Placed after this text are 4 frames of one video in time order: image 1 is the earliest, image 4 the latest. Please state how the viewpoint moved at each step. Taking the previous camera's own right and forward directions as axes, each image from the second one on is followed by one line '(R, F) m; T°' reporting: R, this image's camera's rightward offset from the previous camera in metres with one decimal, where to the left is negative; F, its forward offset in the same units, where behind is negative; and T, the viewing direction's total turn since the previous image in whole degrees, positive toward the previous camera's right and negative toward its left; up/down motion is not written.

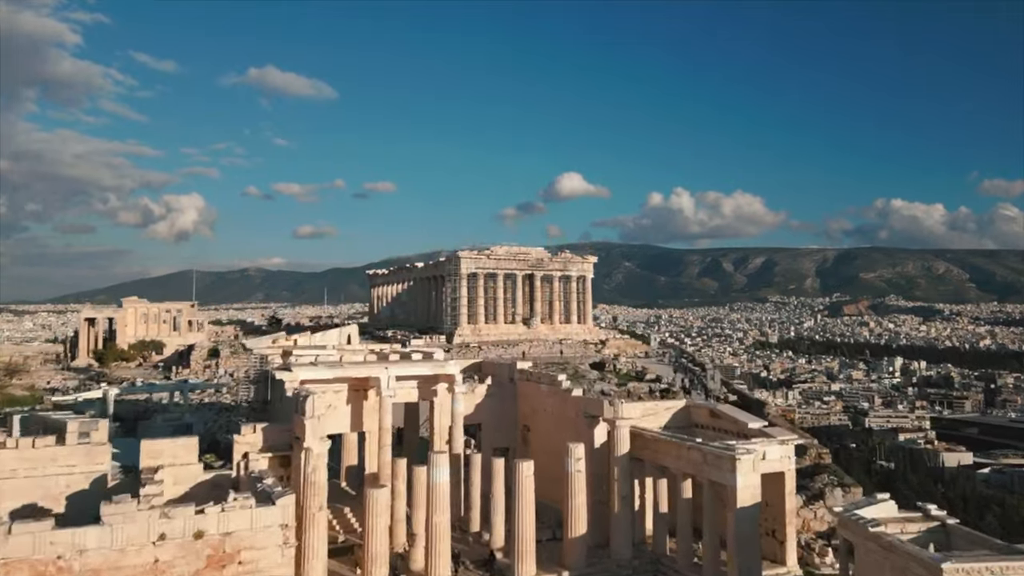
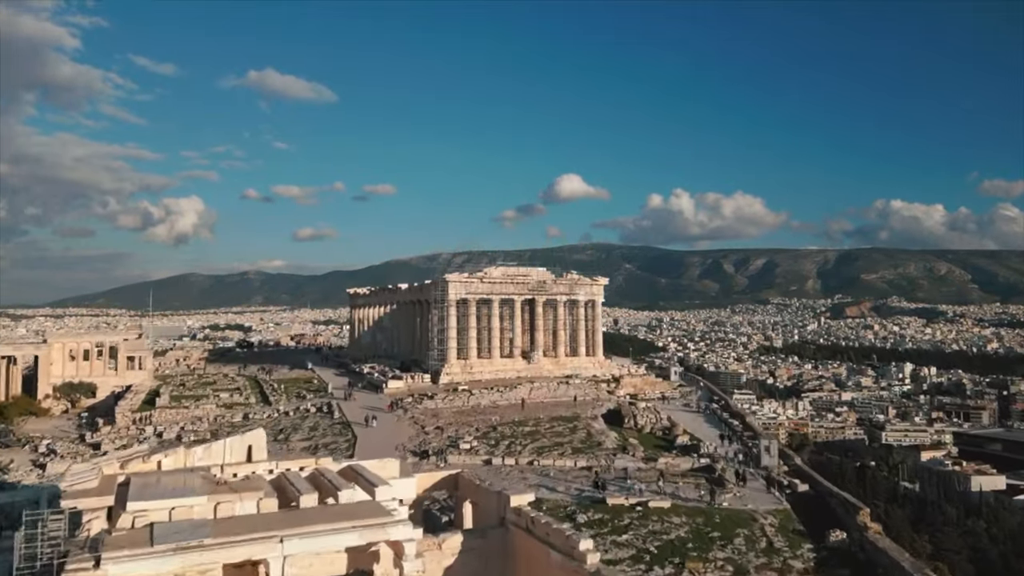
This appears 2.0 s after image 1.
(+0.1, +3.6) m; 0°
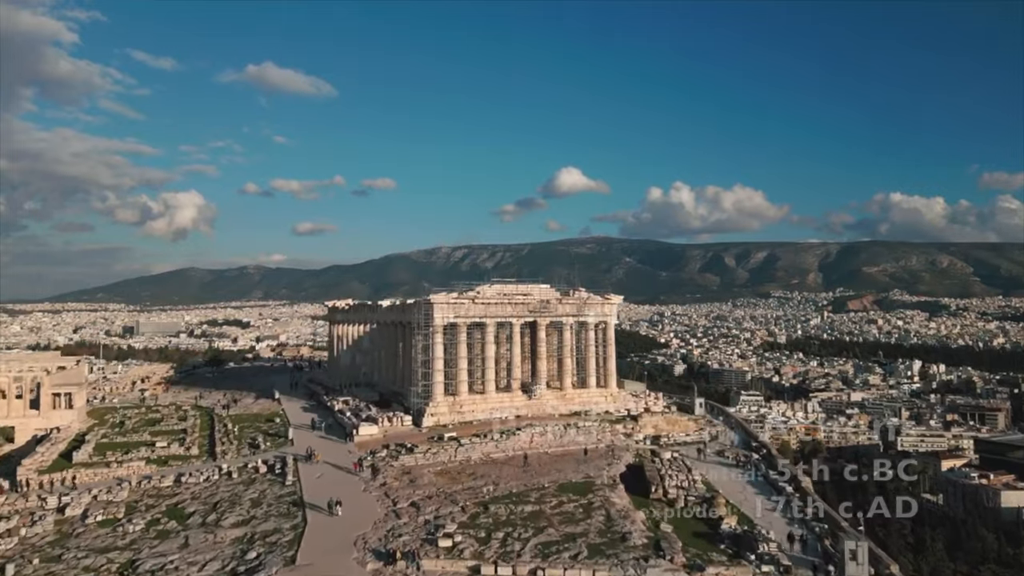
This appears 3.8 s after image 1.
(+0.1, +3.2) m; 0°
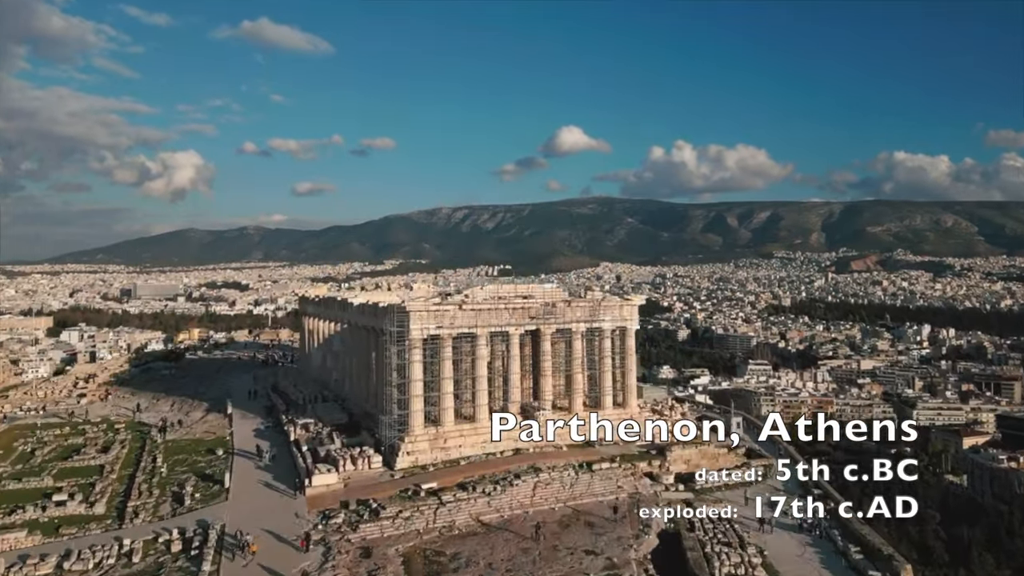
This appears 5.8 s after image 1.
(+0.1, +3.5) m; 0°
